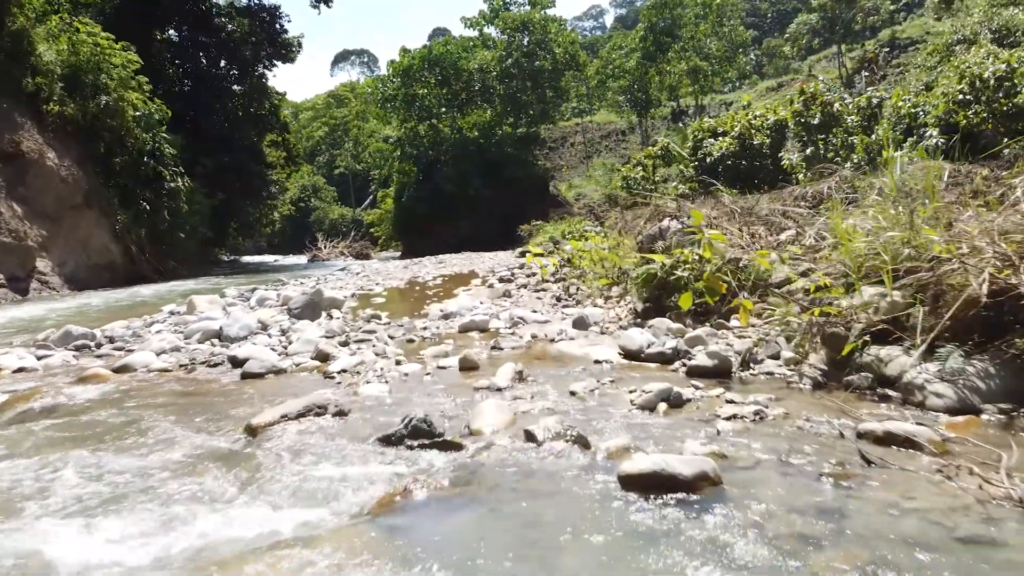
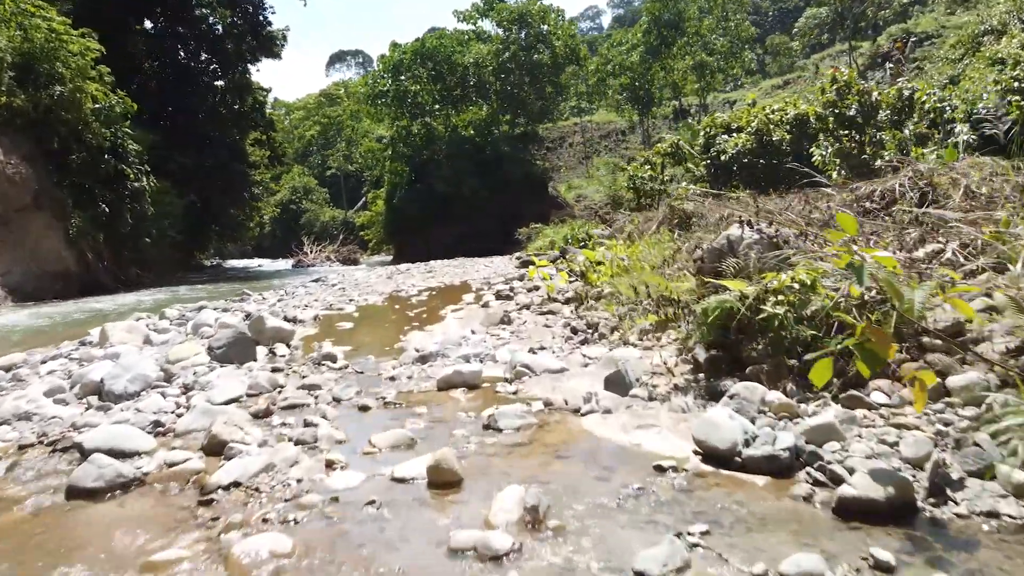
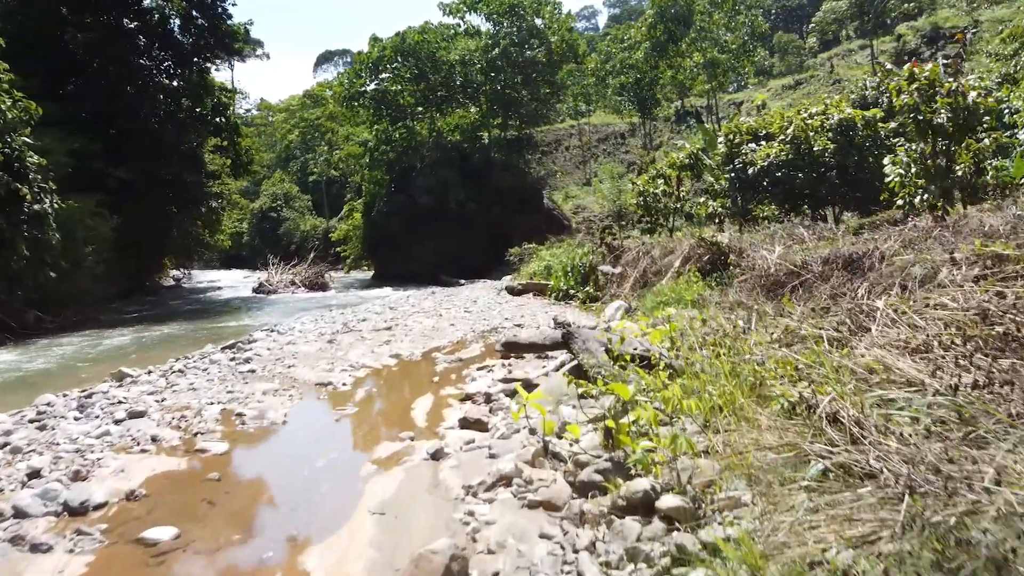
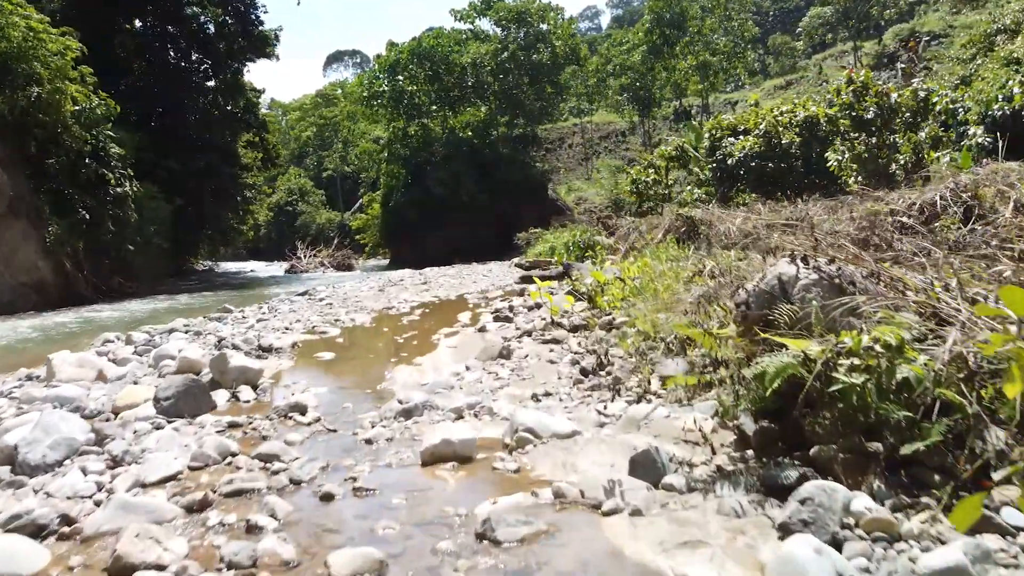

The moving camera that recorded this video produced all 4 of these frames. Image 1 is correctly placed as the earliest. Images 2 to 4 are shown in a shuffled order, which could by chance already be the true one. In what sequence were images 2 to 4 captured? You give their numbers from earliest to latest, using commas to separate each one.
2, 4, 3
